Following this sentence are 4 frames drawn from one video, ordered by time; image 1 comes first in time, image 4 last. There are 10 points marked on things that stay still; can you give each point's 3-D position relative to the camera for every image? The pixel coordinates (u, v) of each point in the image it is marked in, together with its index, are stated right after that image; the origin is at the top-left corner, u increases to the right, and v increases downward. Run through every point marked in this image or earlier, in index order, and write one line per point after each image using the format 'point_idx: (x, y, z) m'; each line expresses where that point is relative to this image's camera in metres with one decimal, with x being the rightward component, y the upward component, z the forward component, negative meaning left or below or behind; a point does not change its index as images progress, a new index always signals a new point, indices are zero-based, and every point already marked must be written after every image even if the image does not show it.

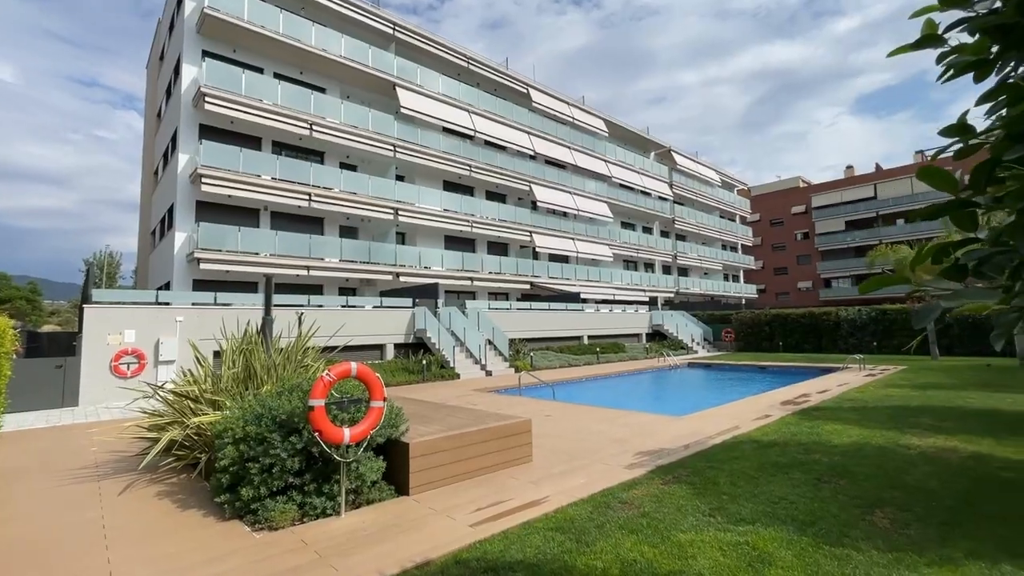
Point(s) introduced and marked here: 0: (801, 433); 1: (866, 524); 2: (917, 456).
0: (+4.7, -2.4, +7.8) m
1: (+3.0, -2.0, +4.1) m
2: (+5.4, -2.2, +6.3) m
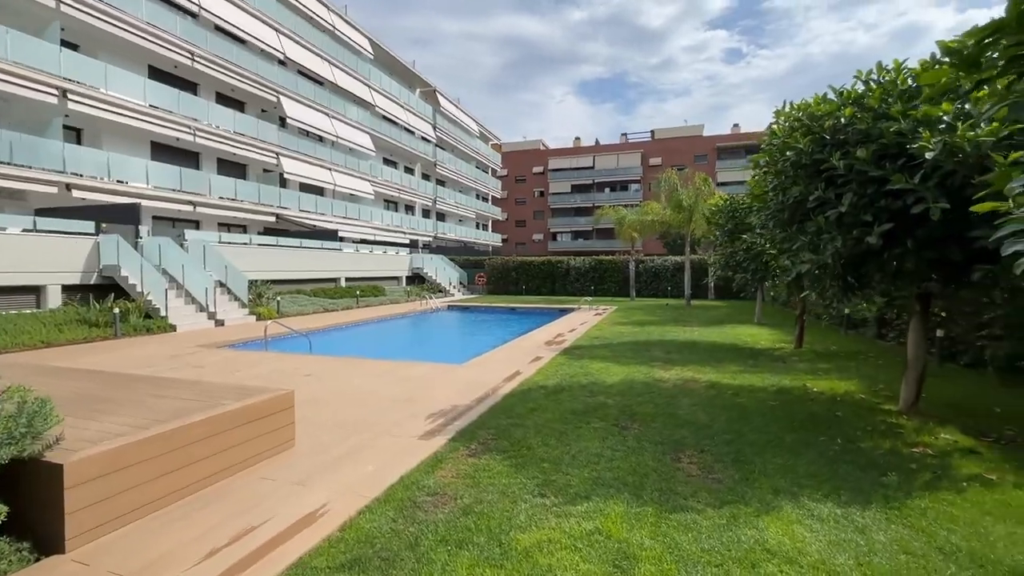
0: (+1.1, -1.5, +8.1) m
1: (+1.4, -1.6, +4.0) m
2: (+2.4, -1.5, +7.1) m
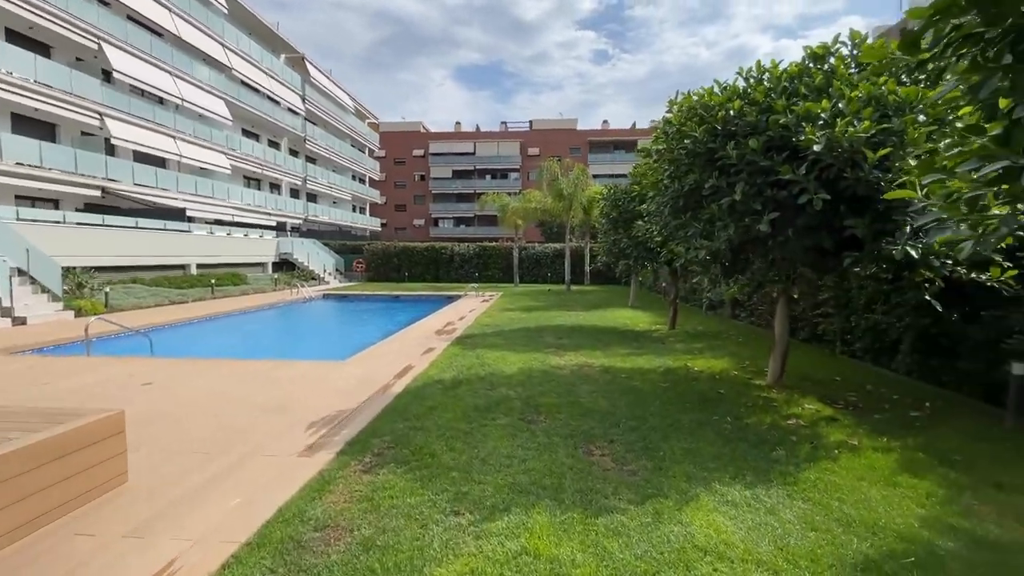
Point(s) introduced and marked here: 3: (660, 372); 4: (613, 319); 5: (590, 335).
0: (-0.6, -1.2, +7.7) m
1: (+0.7, -1.4, +3.8) m
2: (+0.9, -1.3, +7.0) m
3: (+2.3, -1.3, +7.5) m
4: (+3.1, -0.9, +14.5) m
5: (+1.9, -1.1, +11.3) m
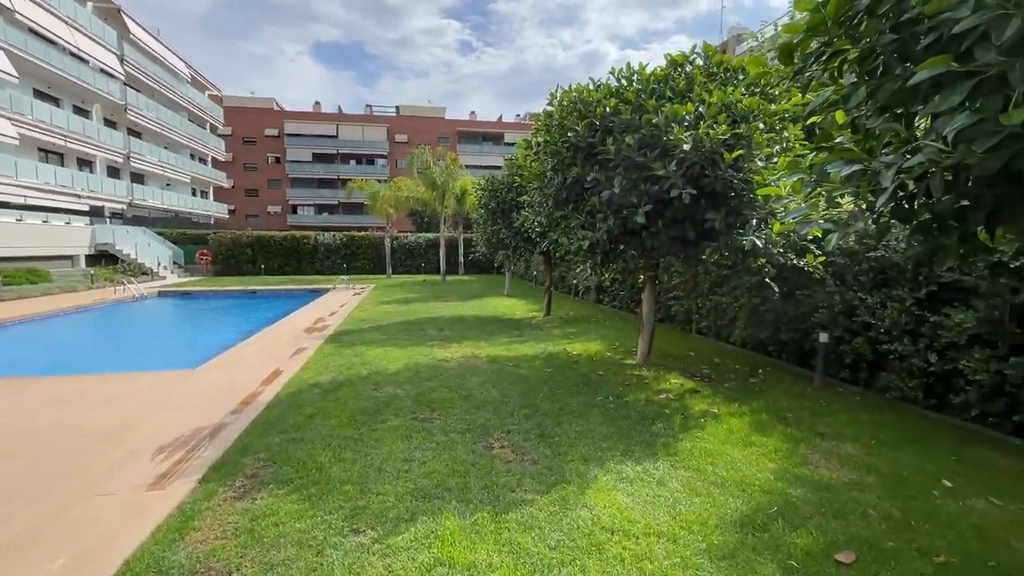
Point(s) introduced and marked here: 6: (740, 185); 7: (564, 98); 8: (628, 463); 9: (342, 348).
0: (-2.3, -1.1, +7.2) m
1: (-0.1, -1.4, +3.8) m
2: (-0.8, -1.2, +6.9) m
3: (+0.5, -1.1, +7.7) m
4: (-0.6, -0.6, +14.7) m
5: (-0.9, -0.9, +11.3) m
6: (+2.4, +1.1, +5.0) m
7: (+0.7, +2.4, +6.1) m
8: (+0.9, -1.4, +3.8) m
9: (-3.0, -1.1, +8.6) m
